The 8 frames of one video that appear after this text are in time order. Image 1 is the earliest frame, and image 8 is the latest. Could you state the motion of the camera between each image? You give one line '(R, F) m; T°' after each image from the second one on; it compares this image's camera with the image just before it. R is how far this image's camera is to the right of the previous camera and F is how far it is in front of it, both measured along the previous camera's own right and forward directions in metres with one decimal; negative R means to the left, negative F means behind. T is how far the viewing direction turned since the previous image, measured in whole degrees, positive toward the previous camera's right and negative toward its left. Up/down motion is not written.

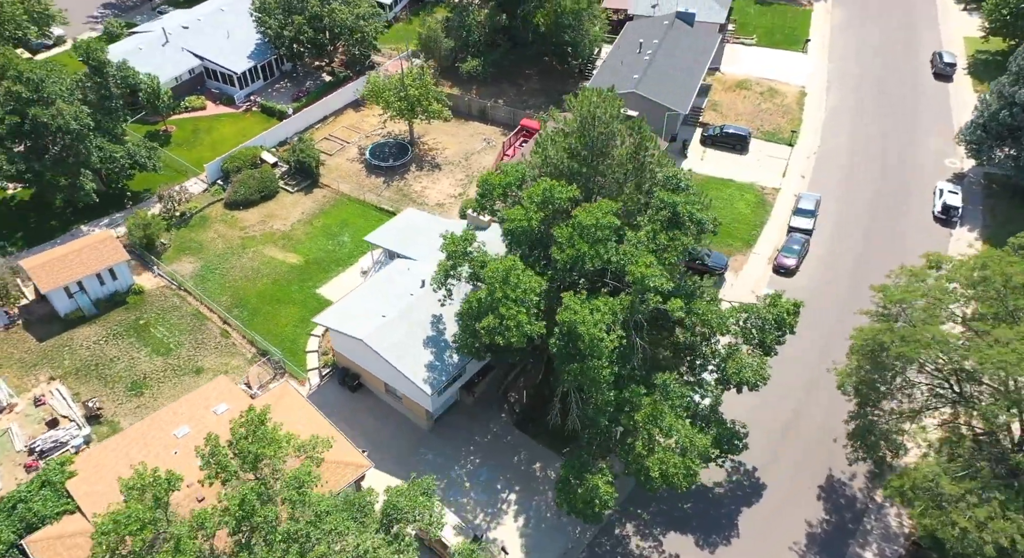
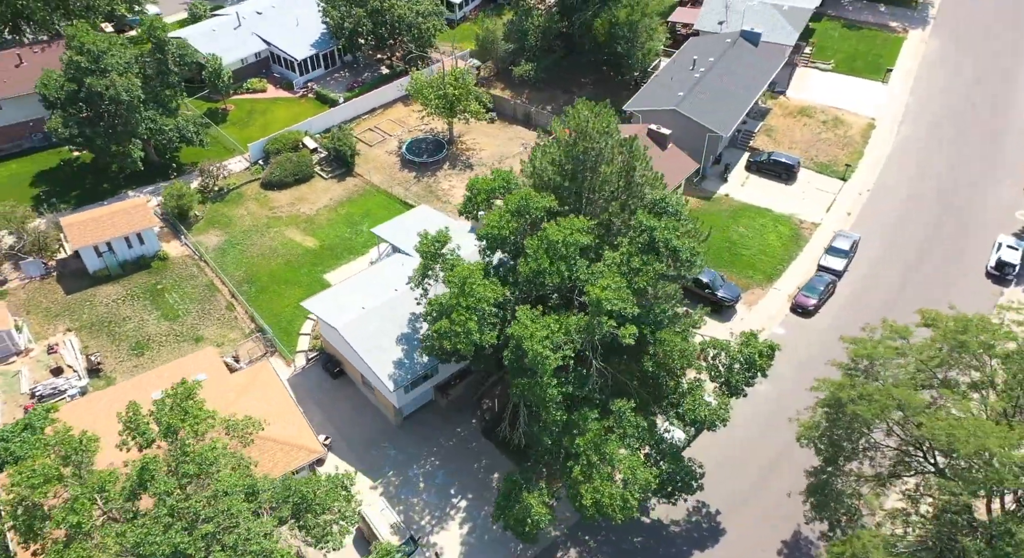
(+4.4, +0.7) m; -7°
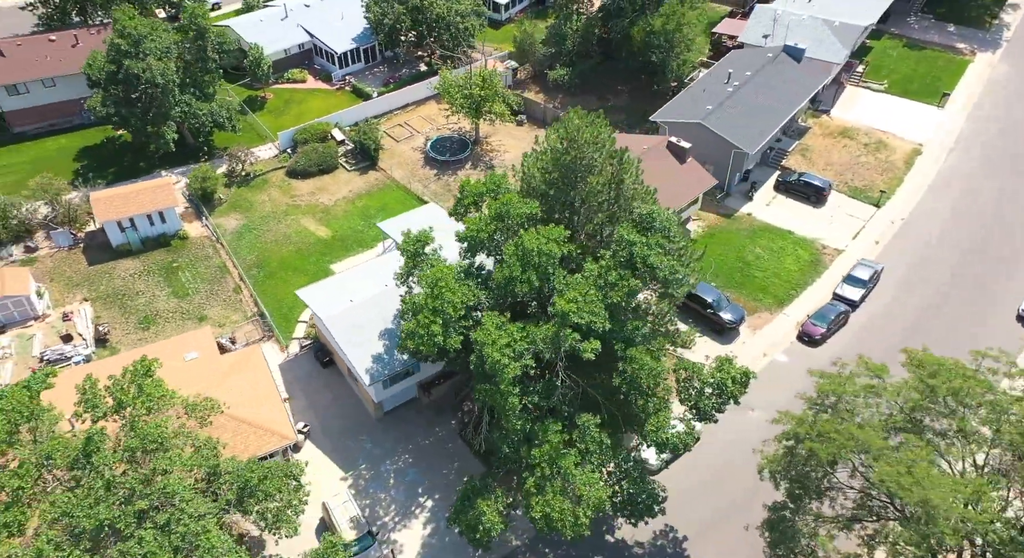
(+3.0, +0.3) m; -5°
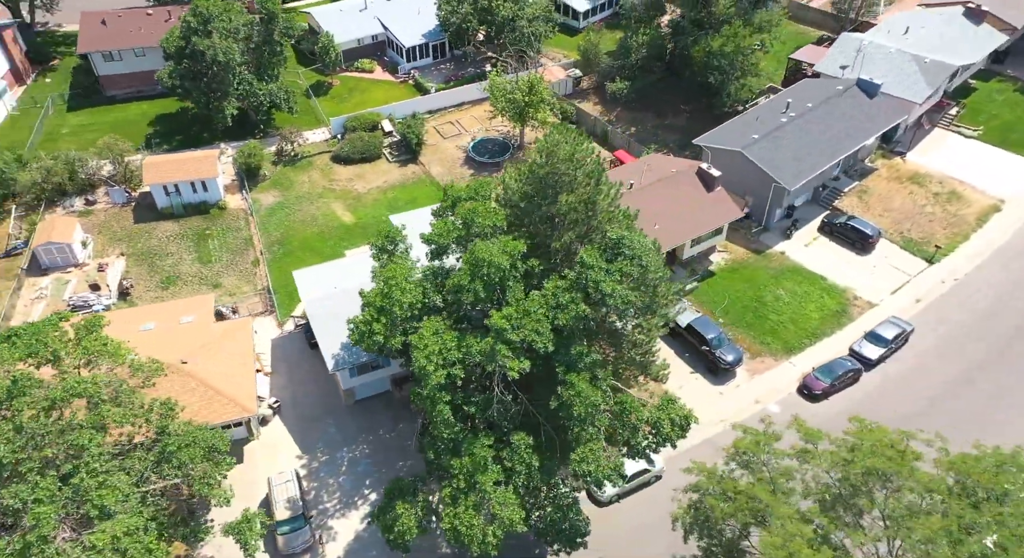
(+5.1, +0.7) m; -8°
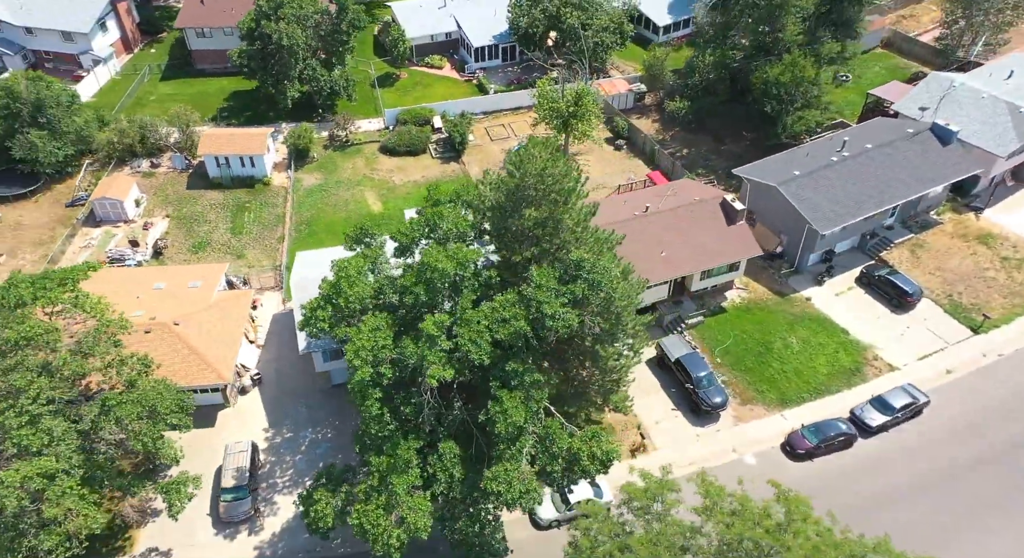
(+5.2, +0.6) m; -8°
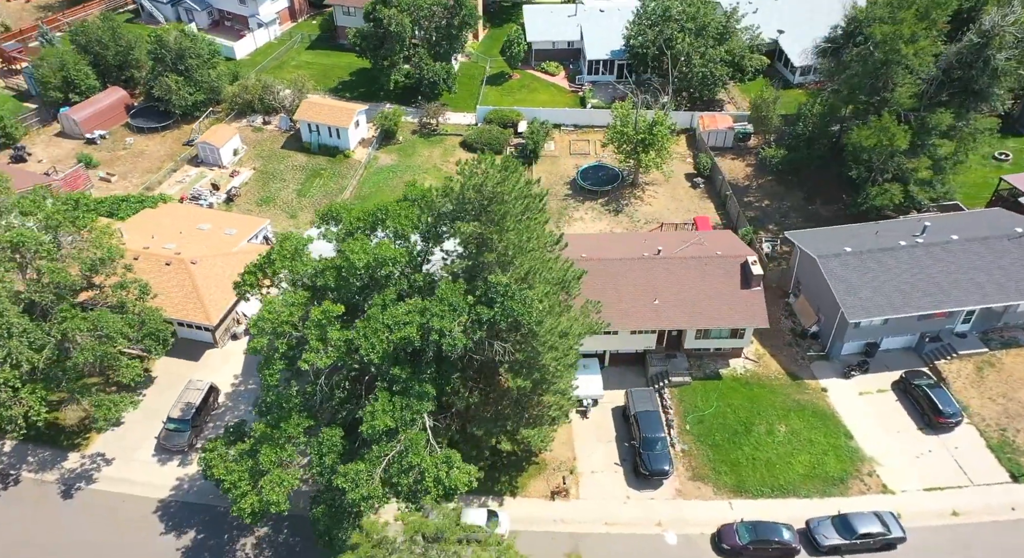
(+8.7, +1.3) m; -14°
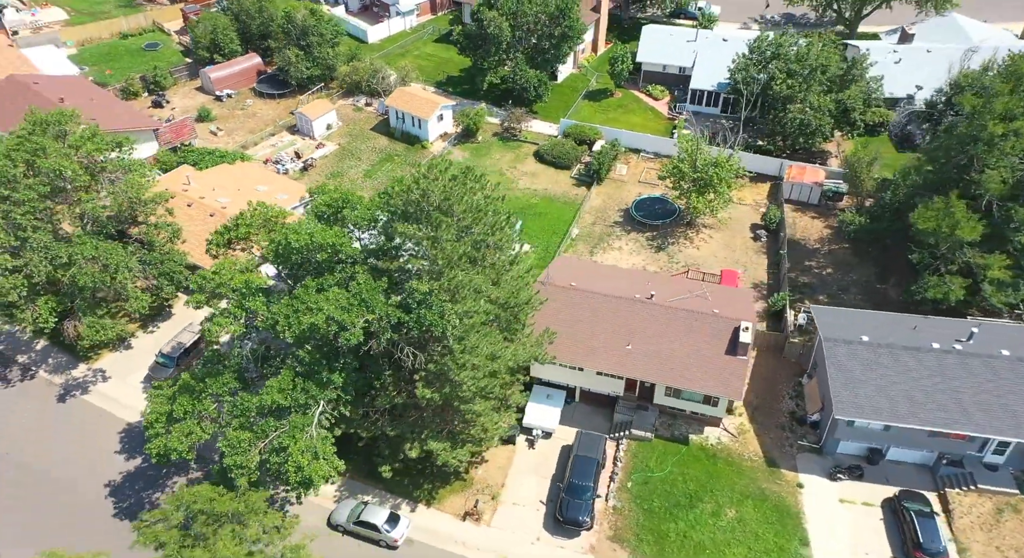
(+8.1, +1.2) m; -13°
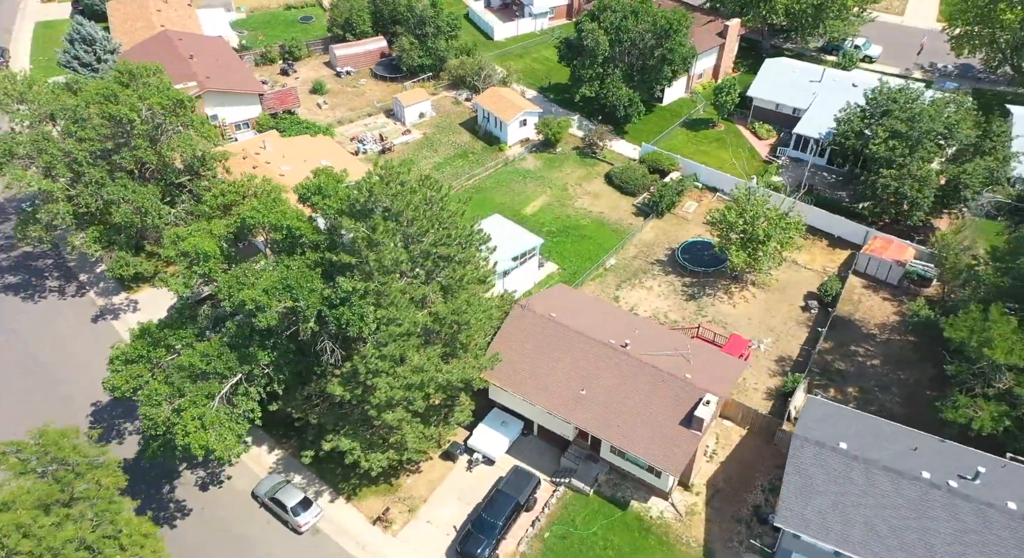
(+8.0, +1.6) m; -13°
